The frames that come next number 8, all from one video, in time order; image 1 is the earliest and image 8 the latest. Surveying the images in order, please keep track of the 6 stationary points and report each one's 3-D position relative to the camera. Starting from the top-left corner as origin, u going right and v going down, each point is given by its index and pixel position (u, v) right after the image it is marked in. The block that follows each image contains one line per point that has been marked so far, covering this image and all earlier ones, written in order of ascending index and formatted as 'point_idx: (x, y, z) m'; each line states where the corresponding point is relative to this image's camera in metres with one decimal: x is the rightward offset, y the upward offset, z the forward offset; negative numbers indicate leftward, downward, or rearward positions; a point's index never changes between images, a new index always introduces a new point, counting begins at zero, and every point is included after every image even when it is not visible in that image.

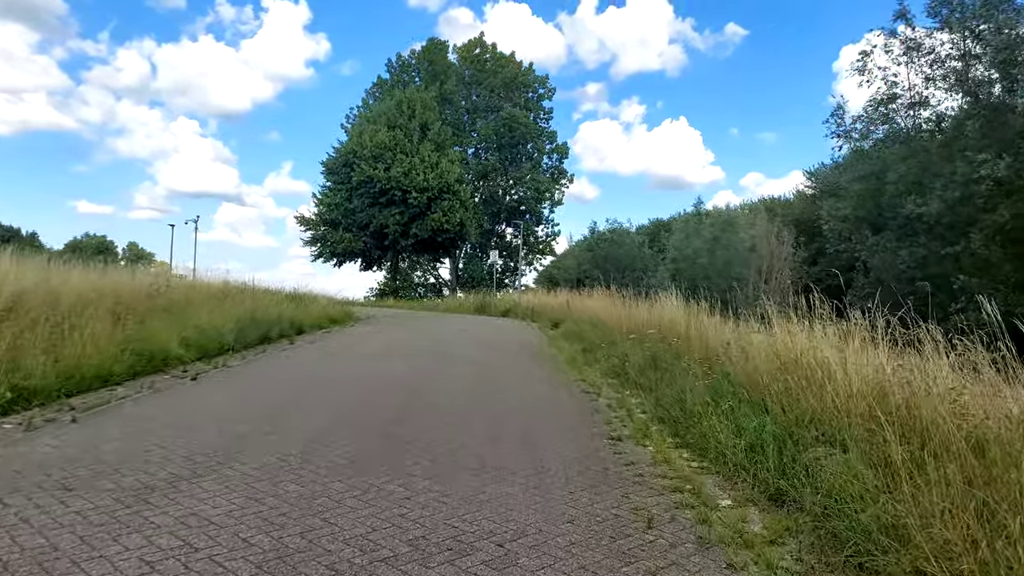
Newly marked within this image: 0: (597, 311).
0: (+2.2, -0.6, +18.7) m
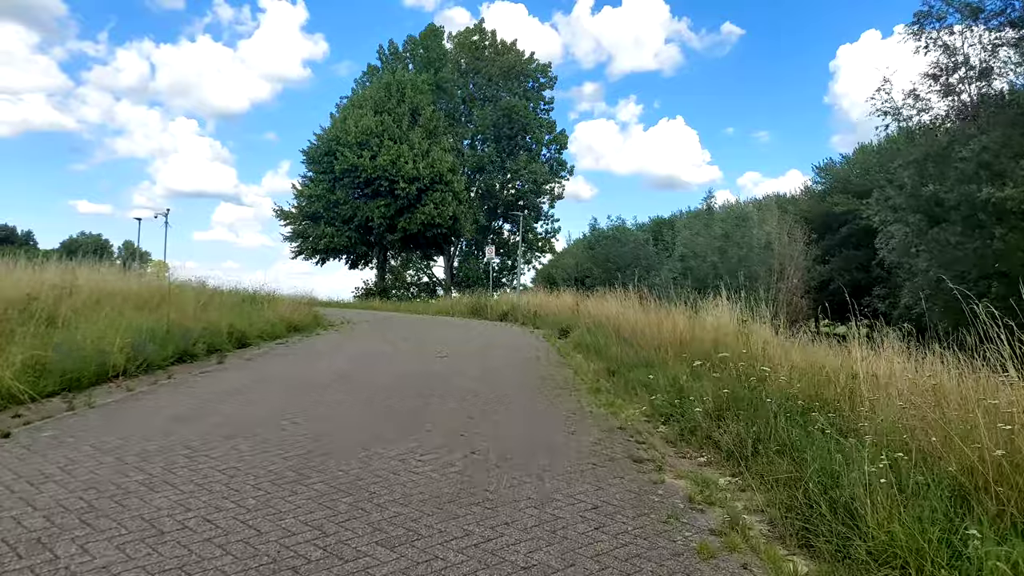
0: (+2.2, -0.6, +15.4) m
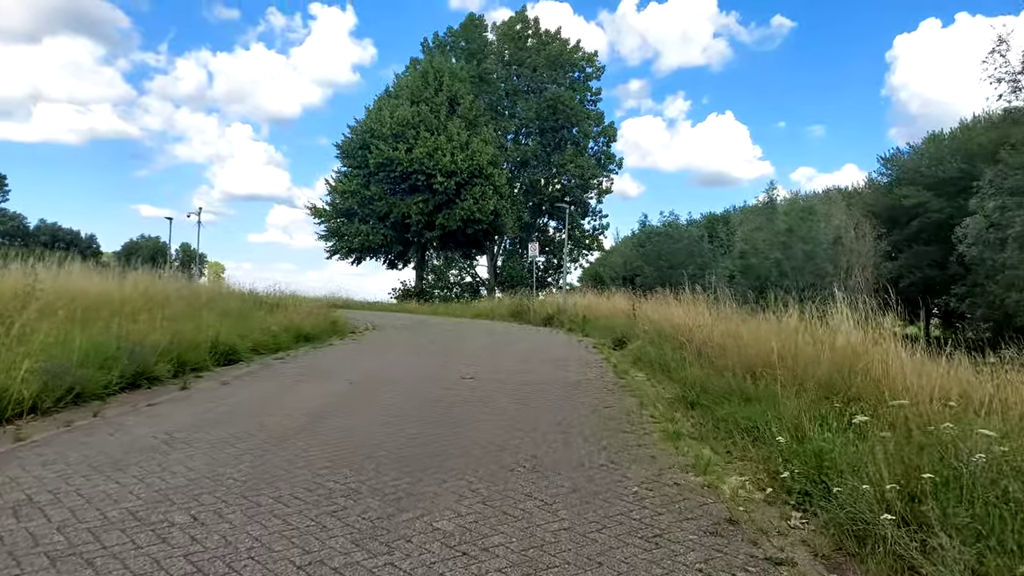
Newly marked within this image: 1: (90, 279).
0: (+3.0, -0.6, +12.7) m
1: (-6.9, +0.2, +11.4) m
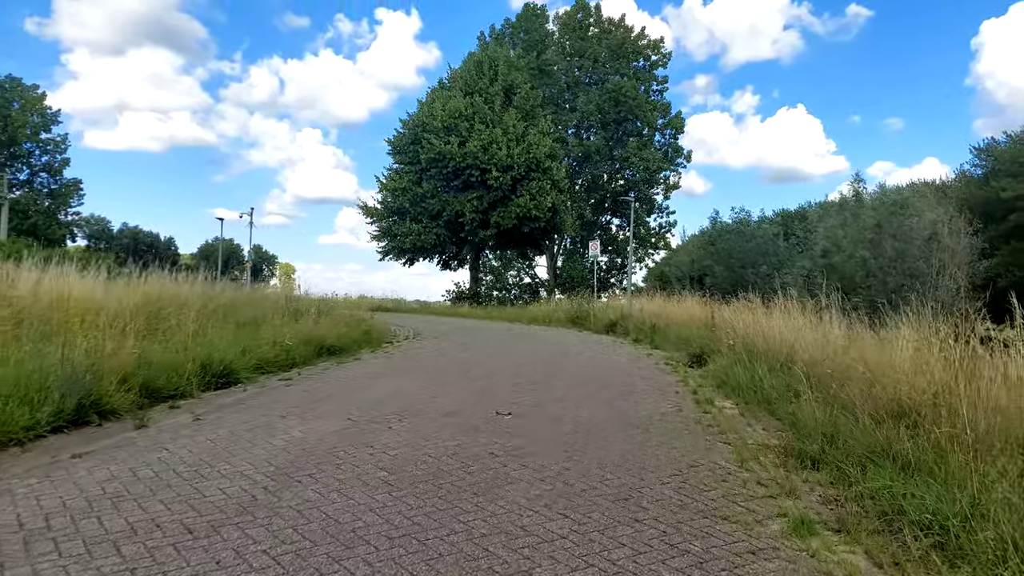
0: (+3.9, -0.7, +10.4) m
1: (-6.2, +0.1, +10.0) m
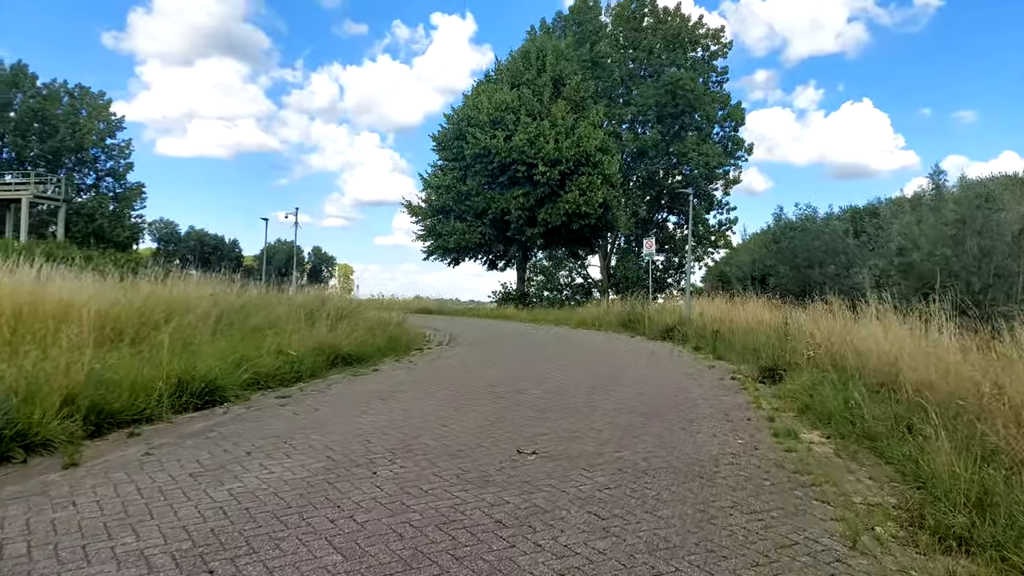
0: (+4.3, -0.8, +8.5) m
1: (-5.7, 0.0, +9.0) m
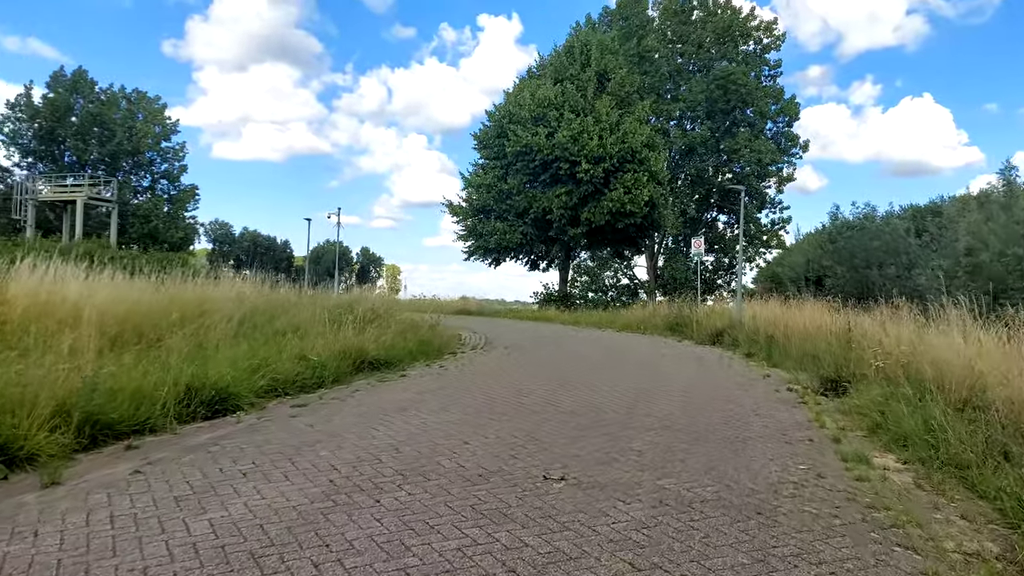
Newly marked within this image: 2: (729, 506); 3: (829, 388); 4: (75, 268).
0: (+4.7, -0.8, +7.6) m
1: (-5.3, 0.0, +8.7) m
2: (+1.4, -1.4, +4.4) m
3: (+4.2, -1.3, +9.3) m
4: (-6.4, +0.3, +10.2) m
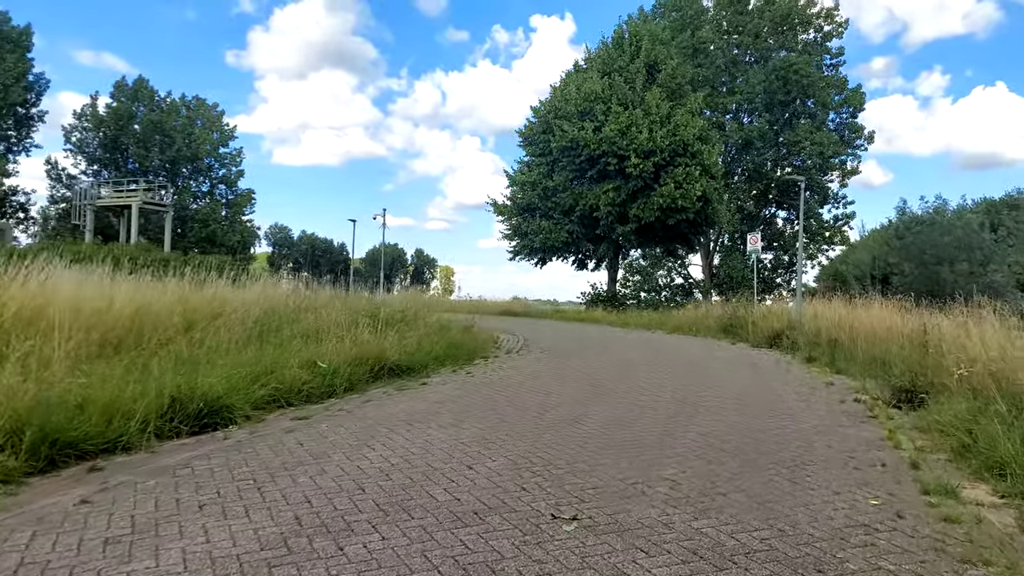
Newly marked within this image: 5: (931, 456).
0: (+4.9, -0.8, +6.4) m
1: (-5.0, 0.0, +8.2) m
2: (+1.4, -1.4, +3.5) m
3: (+4.6, -1.3, +8.1) m
4: (-5.9, +0.3, +9.9) m
5: (+3.5, -1.4, +5.8) m
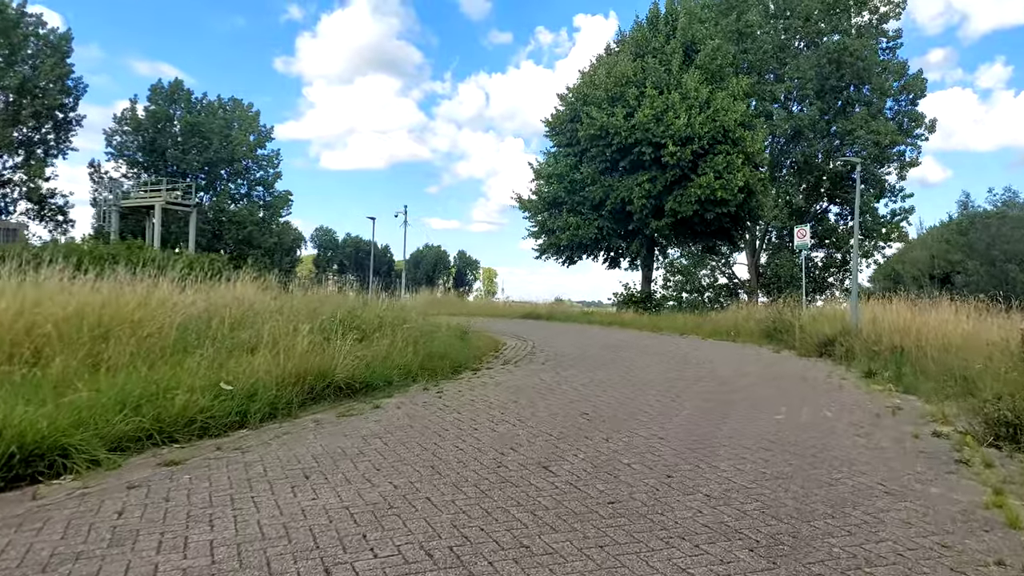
0: (+4.5, -0.7, +4.3) m
1: (-5.3, 0.0, +6.7) m
2: (+0.8, -1.4, +1.6) m
3: (+4.3, -1.3, +6.0) m
4: (-6.1, +0.3, +8.4) m
5: (+3.0, -1.4, +3.7) m
